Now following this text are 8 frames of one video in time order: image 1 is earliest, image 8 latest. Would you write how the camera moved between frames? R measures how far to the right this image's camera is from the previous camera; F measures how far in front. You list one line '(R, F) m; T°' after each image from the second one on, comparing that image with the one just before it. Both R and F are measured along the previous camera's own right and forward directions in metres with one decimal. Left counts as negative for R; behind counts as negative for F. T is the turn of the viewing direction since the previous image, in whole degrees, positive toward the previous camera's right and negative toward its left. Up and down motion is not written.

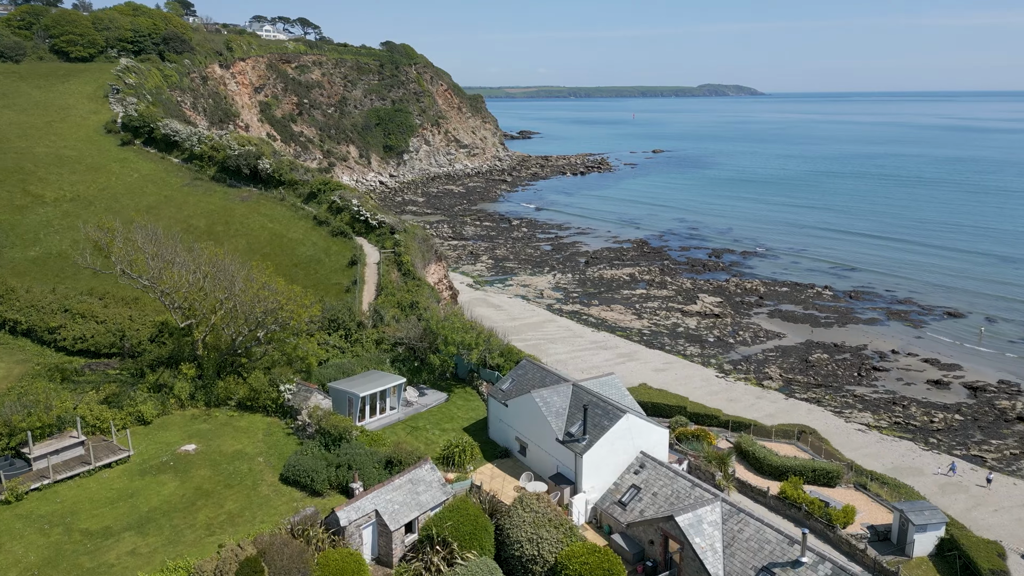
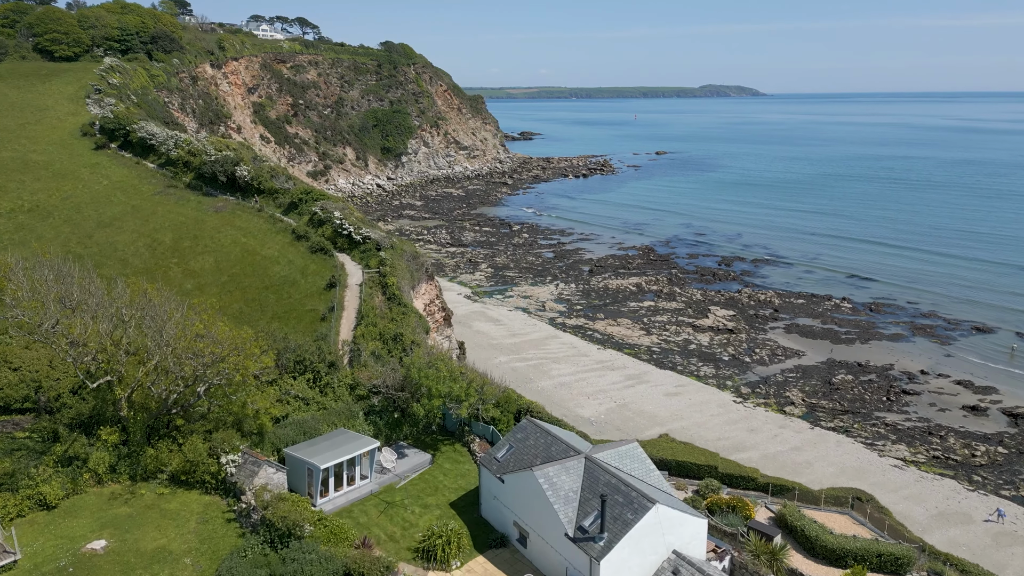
(+0.1, +2.5) m; 0°
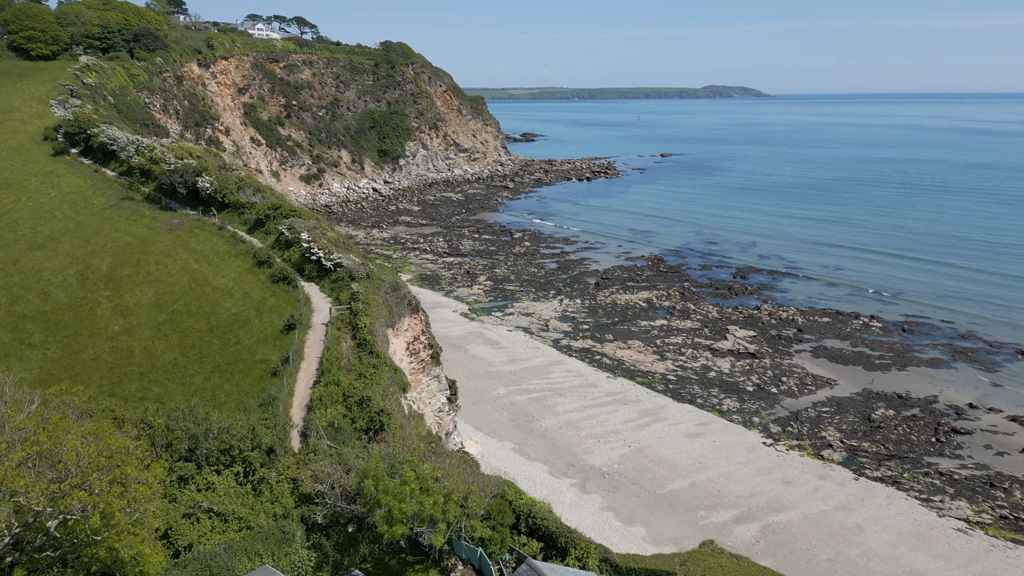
(+0.1, +3.5) m; 0°
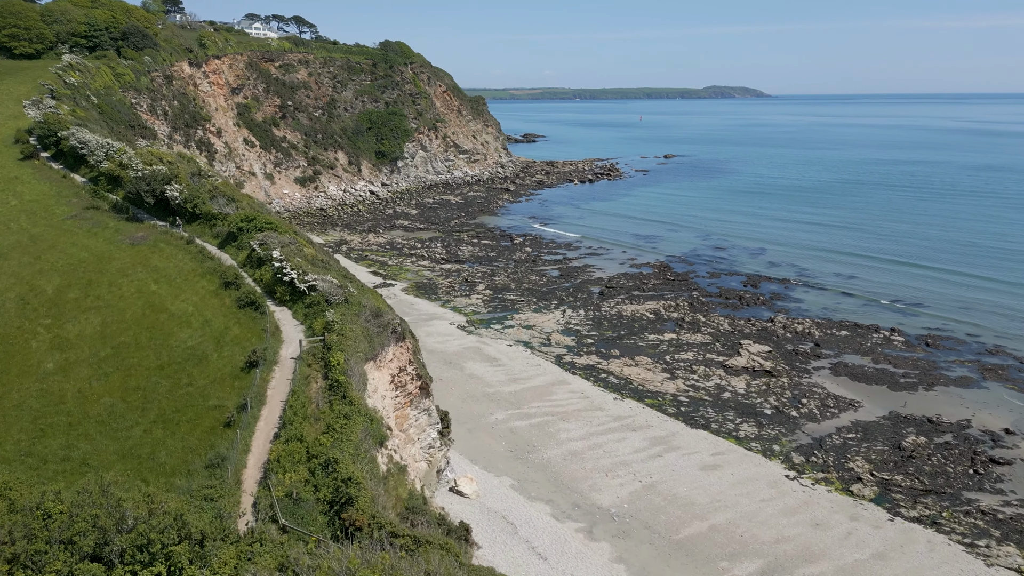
(+0.1, +2.2) m; 0°
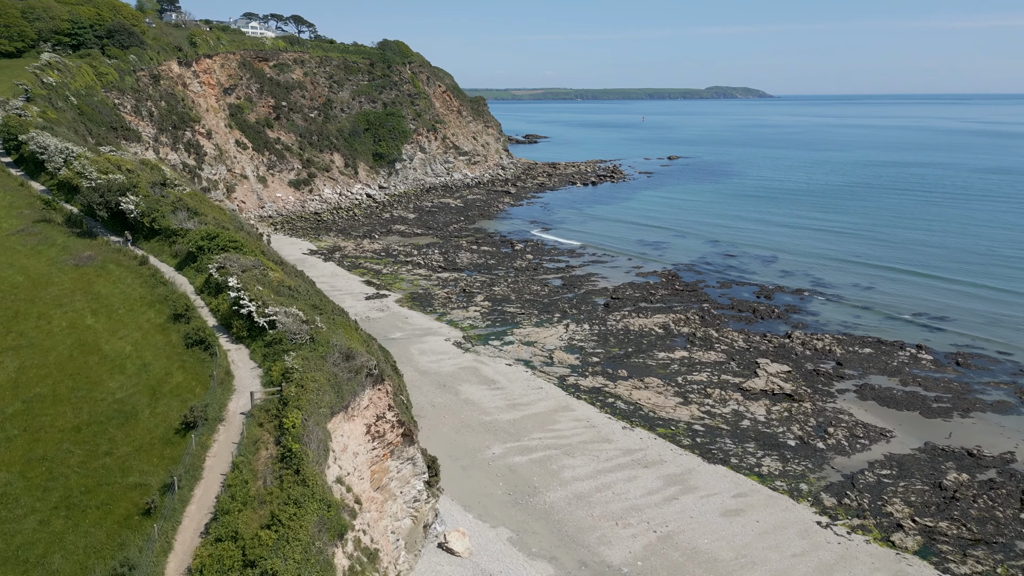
(+0.1, +2.5) m; 0°
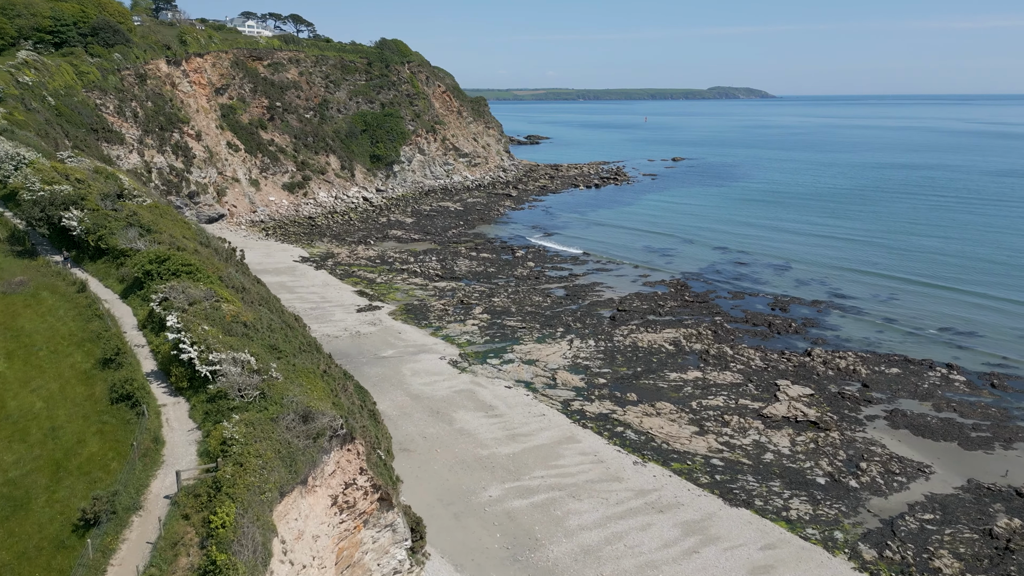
(+0.1, +2.5) m; 0°
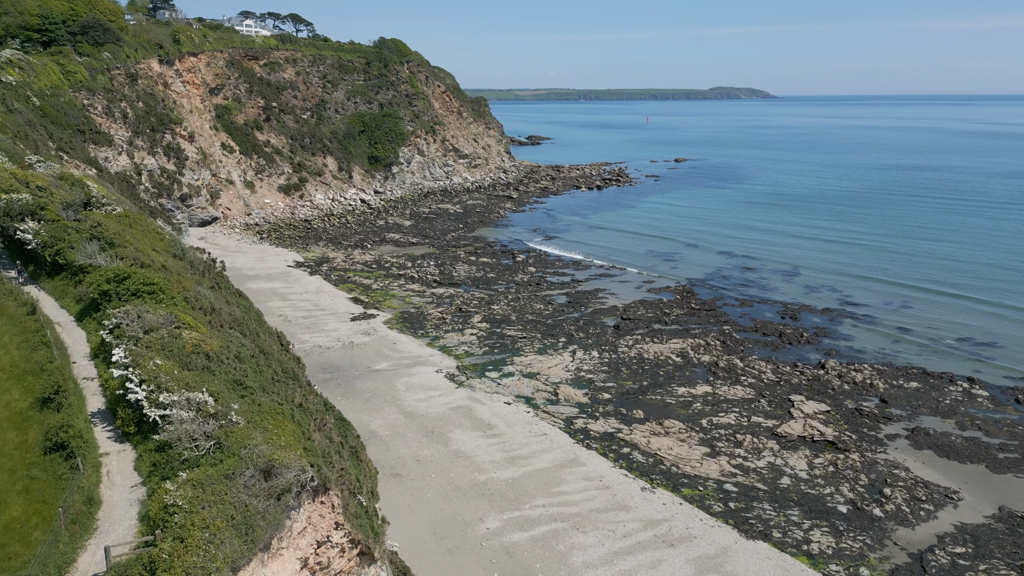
(+0.1, +1.6) m; 0°
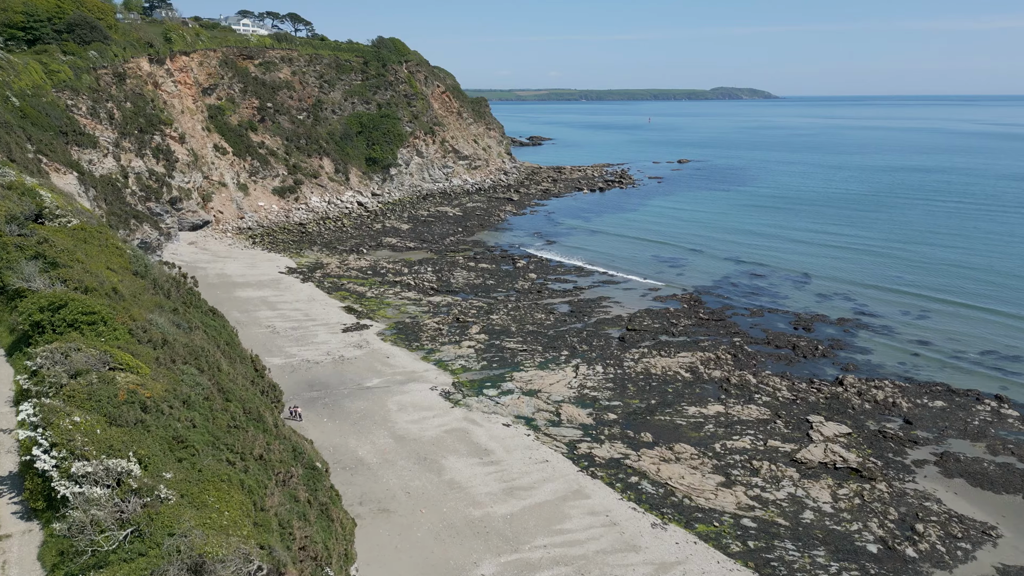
(+0.1, +1.9) m; 0°
